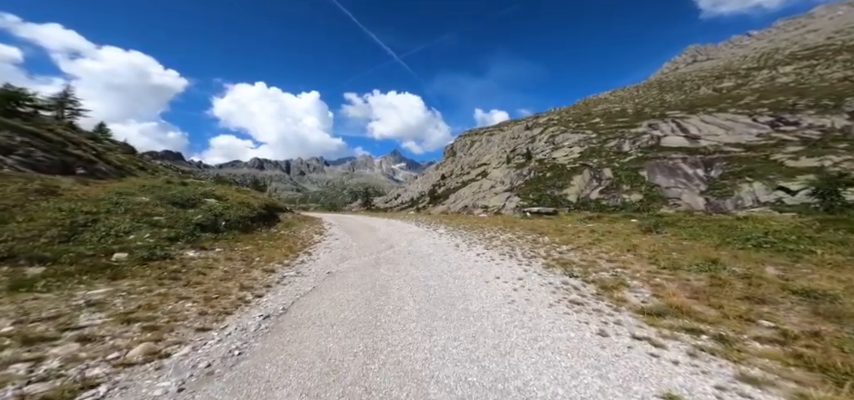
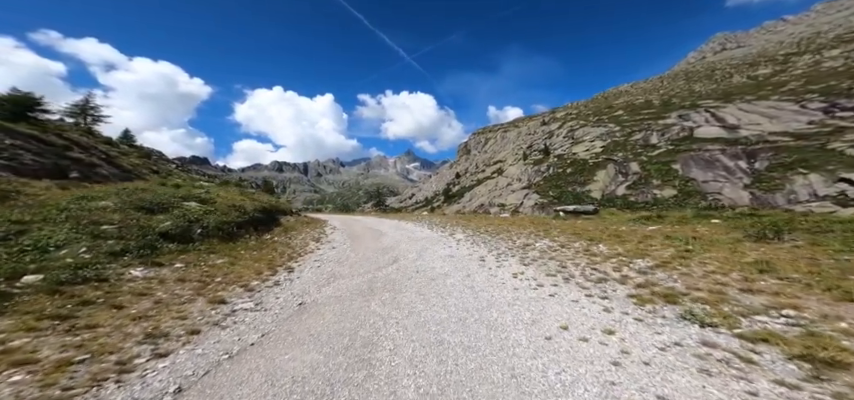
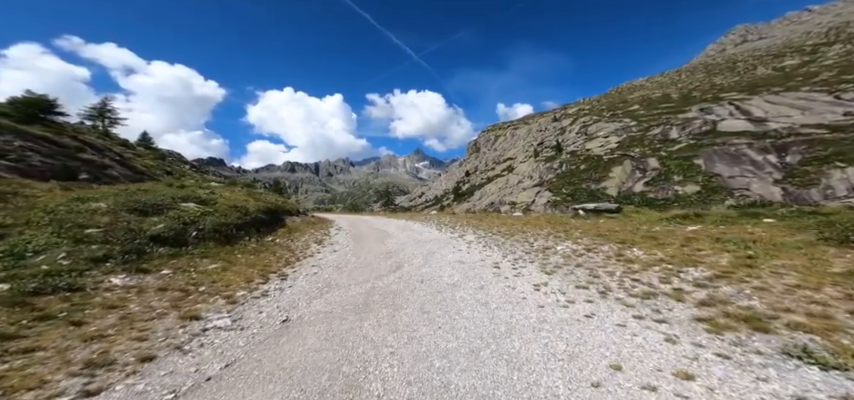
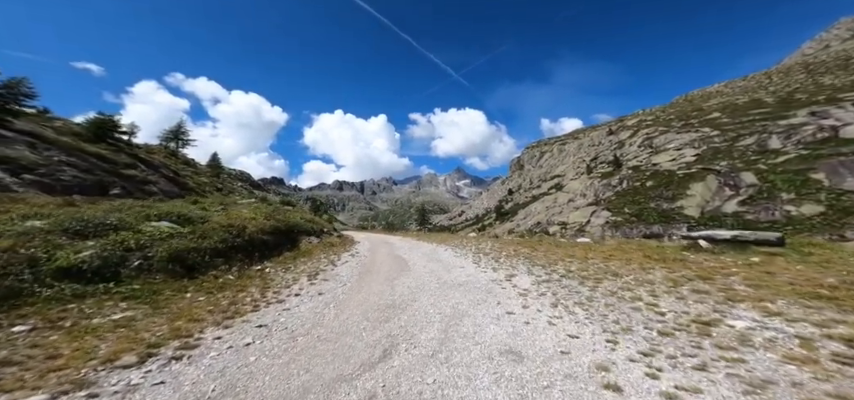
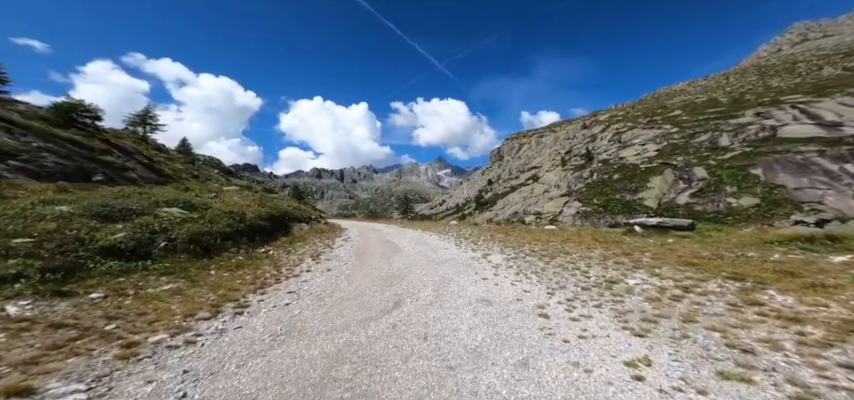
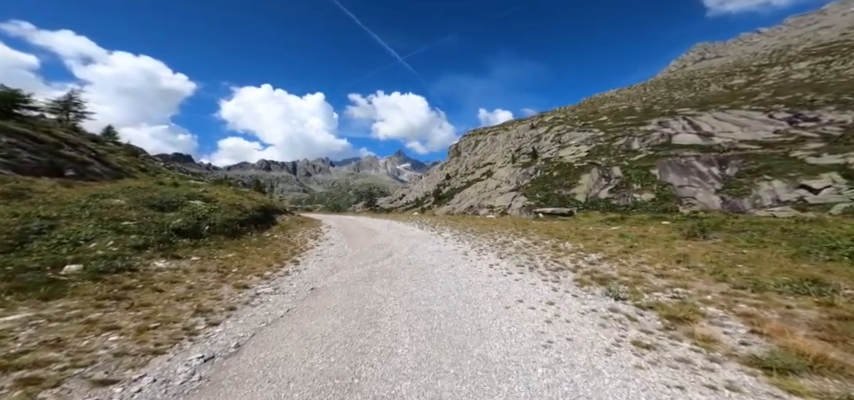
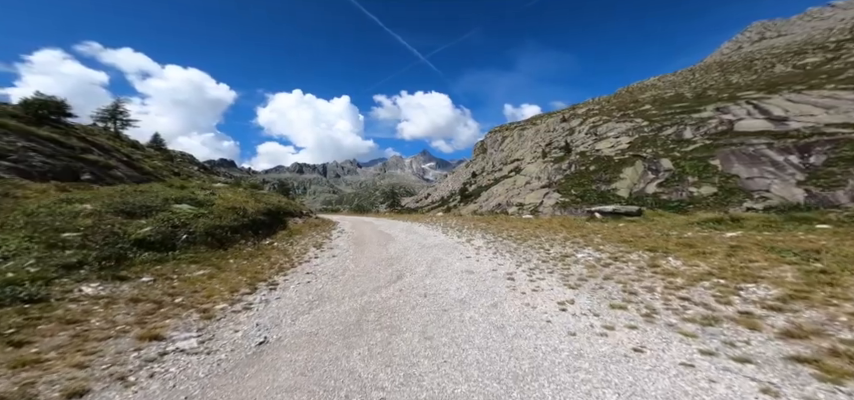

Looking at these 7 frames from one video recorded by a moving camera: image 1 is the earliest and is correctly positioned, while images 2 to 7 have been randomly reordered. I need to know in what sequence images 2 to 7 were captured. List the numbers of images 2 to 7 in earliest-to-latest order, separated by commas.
6, 2, 3, 7, 5, 4
